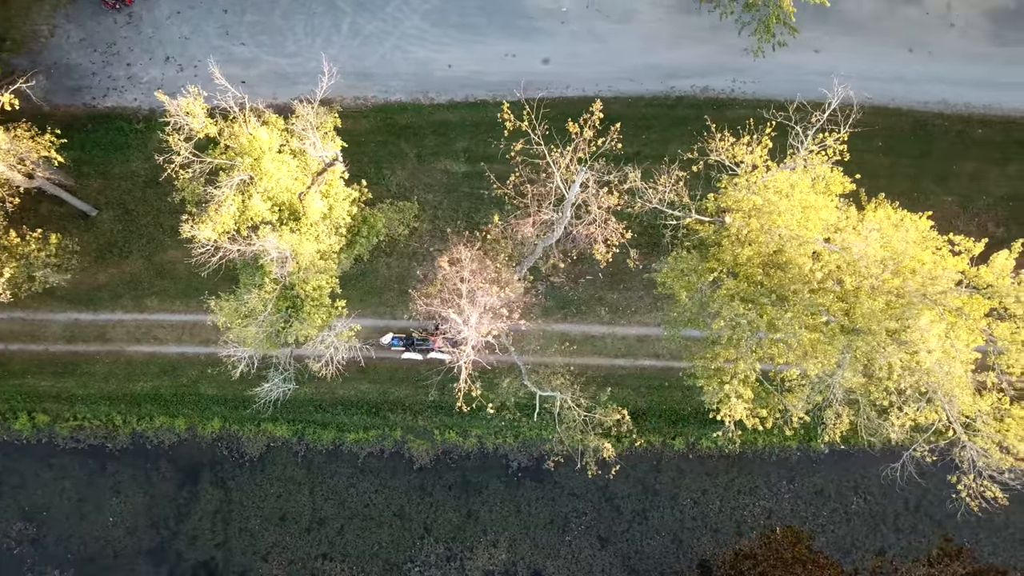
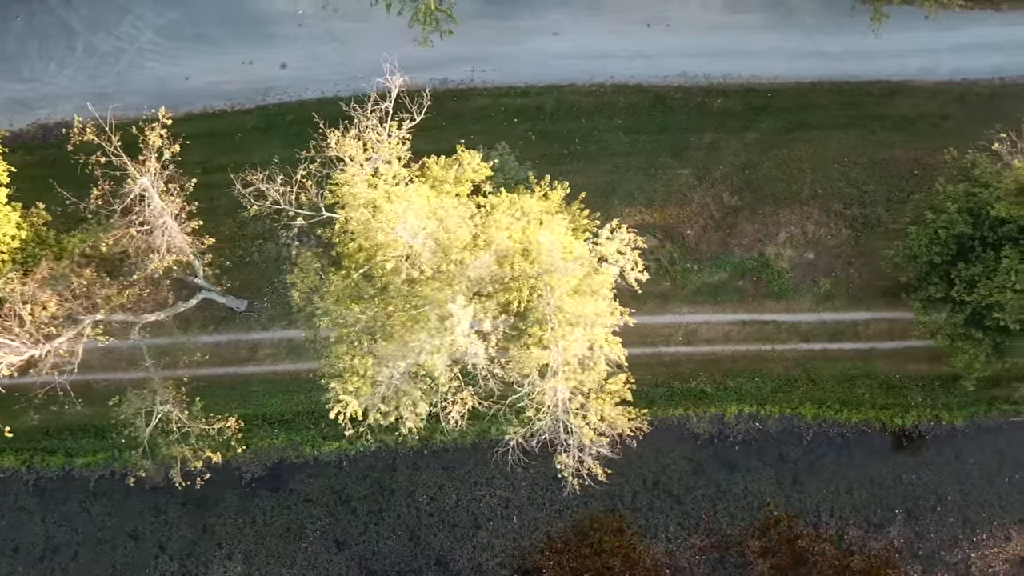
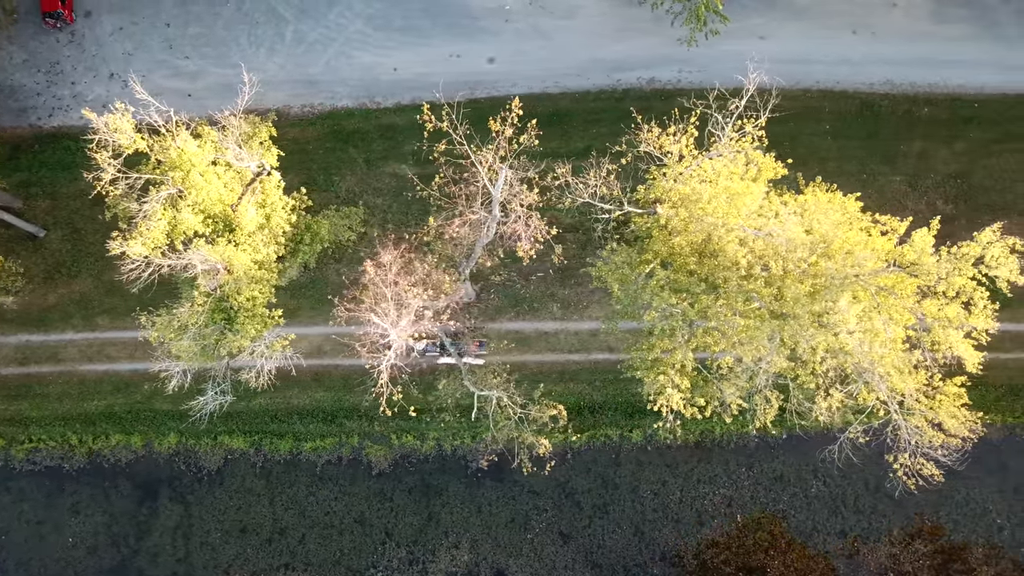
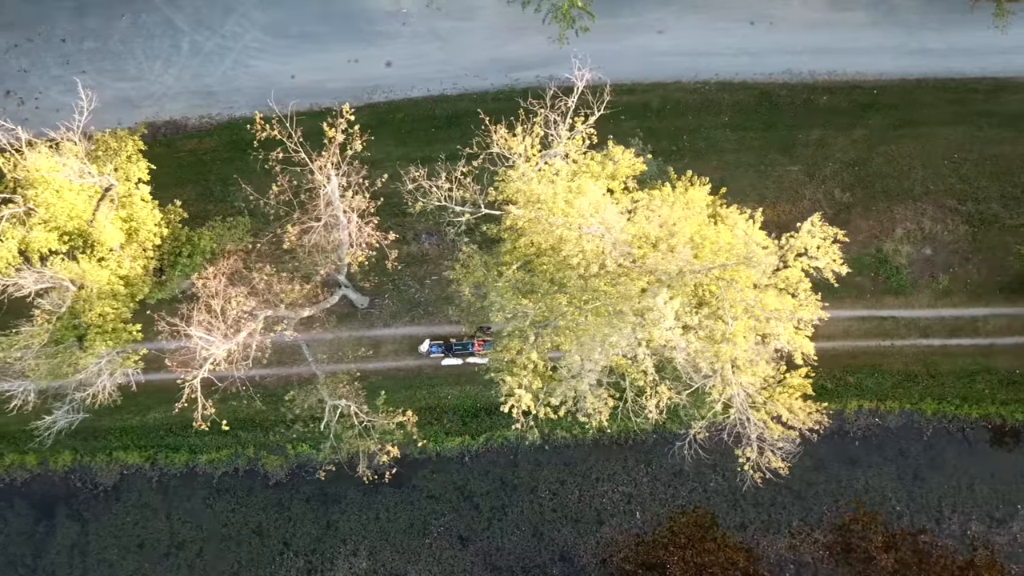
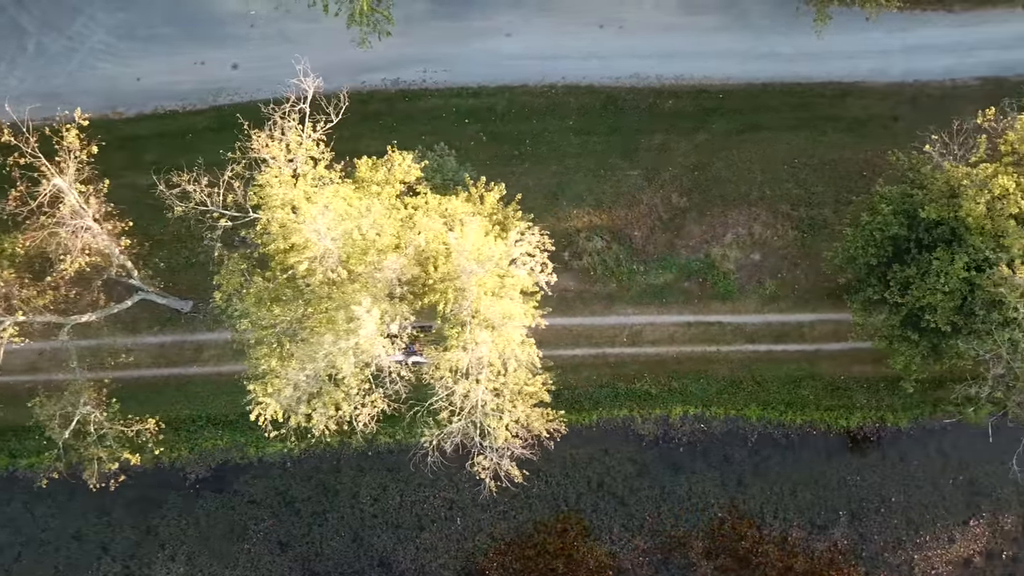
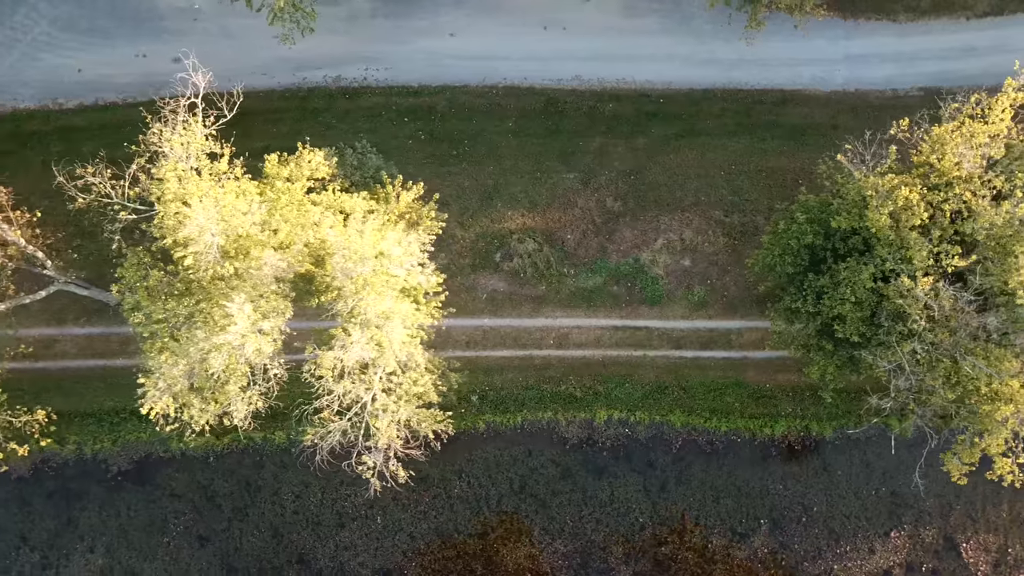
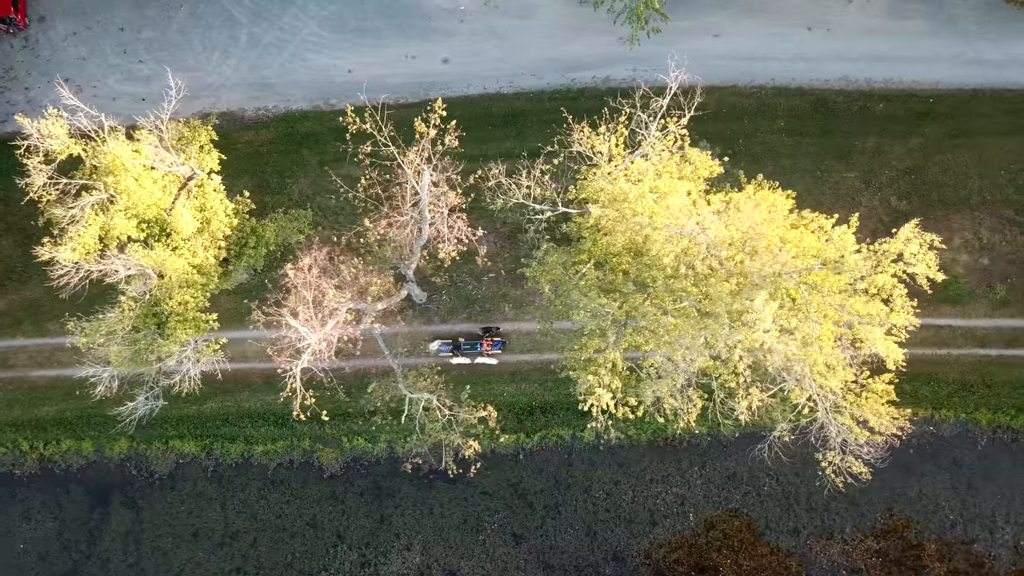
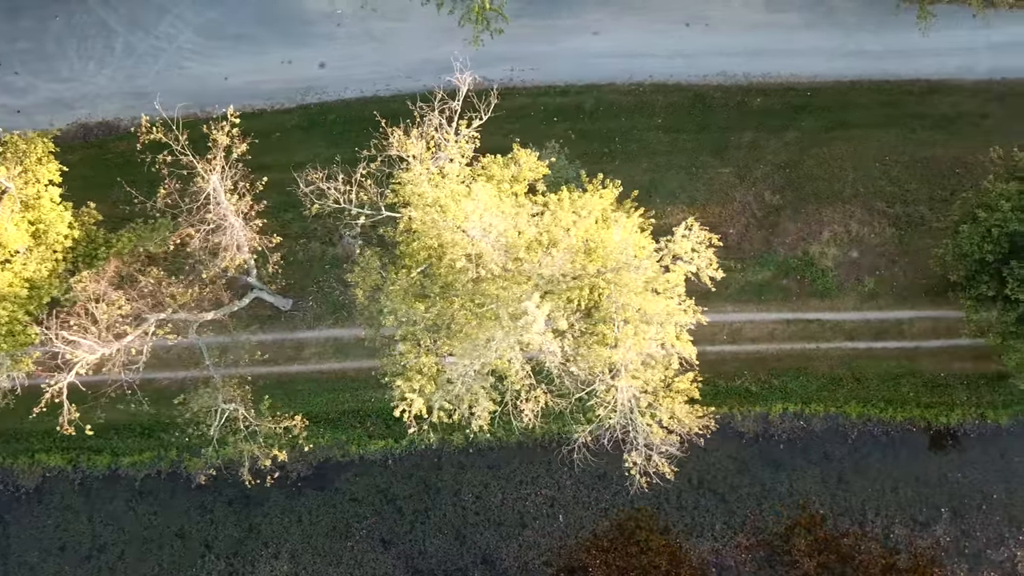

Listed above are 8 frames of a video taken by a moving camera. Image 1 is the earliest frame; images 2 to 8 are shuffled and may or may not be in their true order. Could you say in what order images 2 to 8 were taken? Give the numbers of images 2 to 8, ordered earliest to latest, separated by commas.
3, 7, 4, 8, 2, 5, 6
